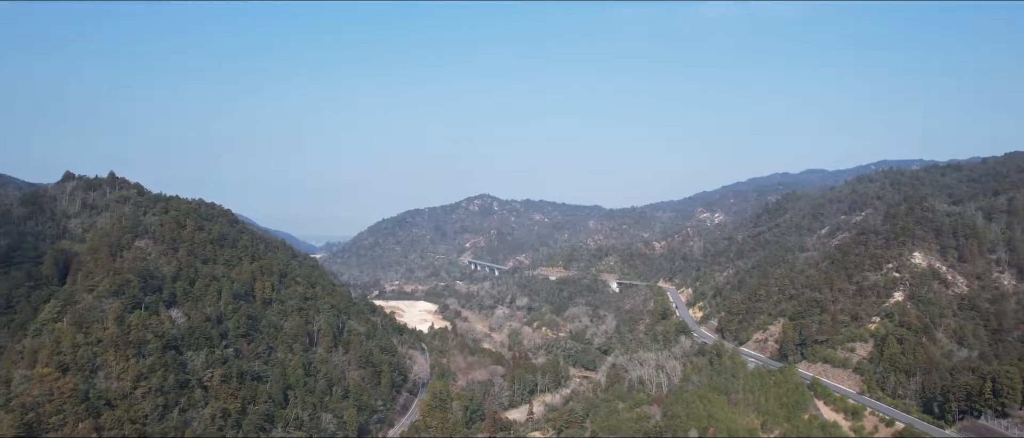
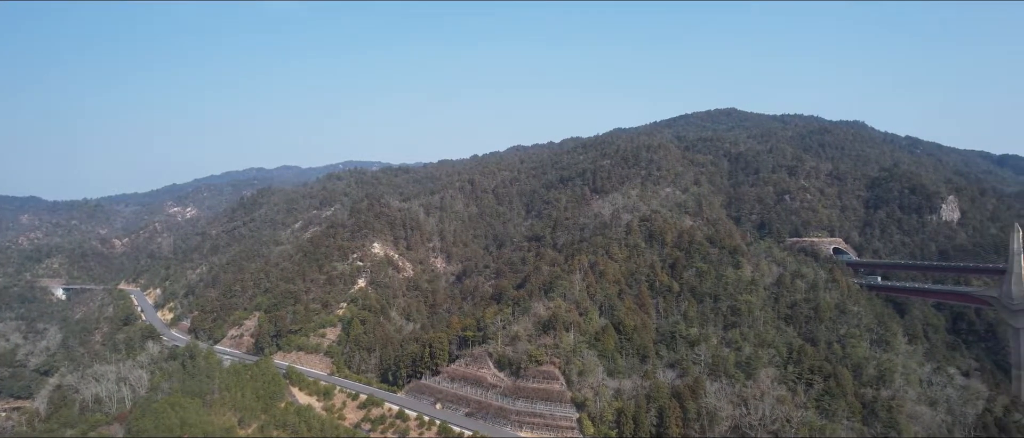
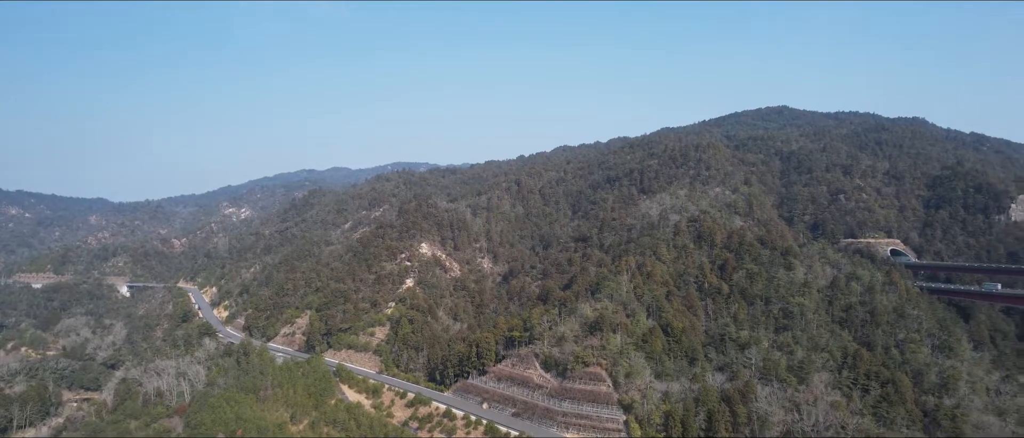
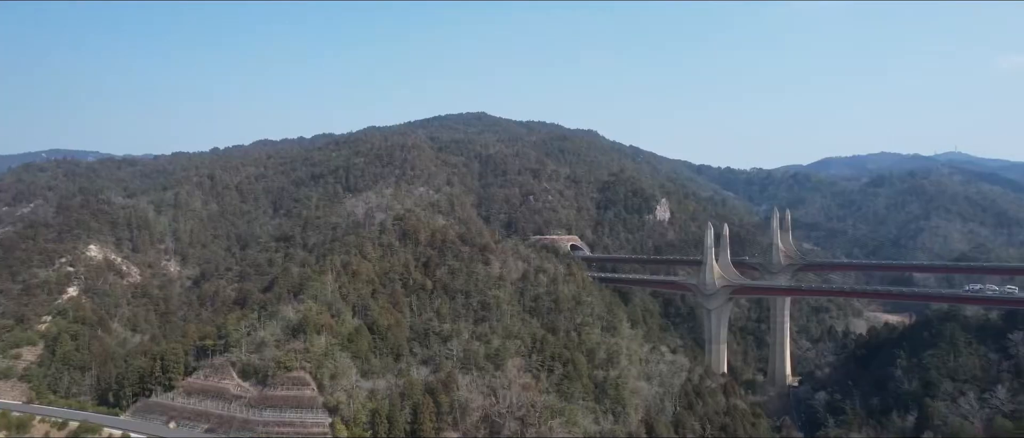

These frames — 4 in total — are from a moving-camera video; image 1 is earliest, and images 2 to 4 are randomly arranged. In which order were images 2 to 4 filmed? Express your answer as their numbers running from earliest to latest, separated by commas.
3, 2, 4
